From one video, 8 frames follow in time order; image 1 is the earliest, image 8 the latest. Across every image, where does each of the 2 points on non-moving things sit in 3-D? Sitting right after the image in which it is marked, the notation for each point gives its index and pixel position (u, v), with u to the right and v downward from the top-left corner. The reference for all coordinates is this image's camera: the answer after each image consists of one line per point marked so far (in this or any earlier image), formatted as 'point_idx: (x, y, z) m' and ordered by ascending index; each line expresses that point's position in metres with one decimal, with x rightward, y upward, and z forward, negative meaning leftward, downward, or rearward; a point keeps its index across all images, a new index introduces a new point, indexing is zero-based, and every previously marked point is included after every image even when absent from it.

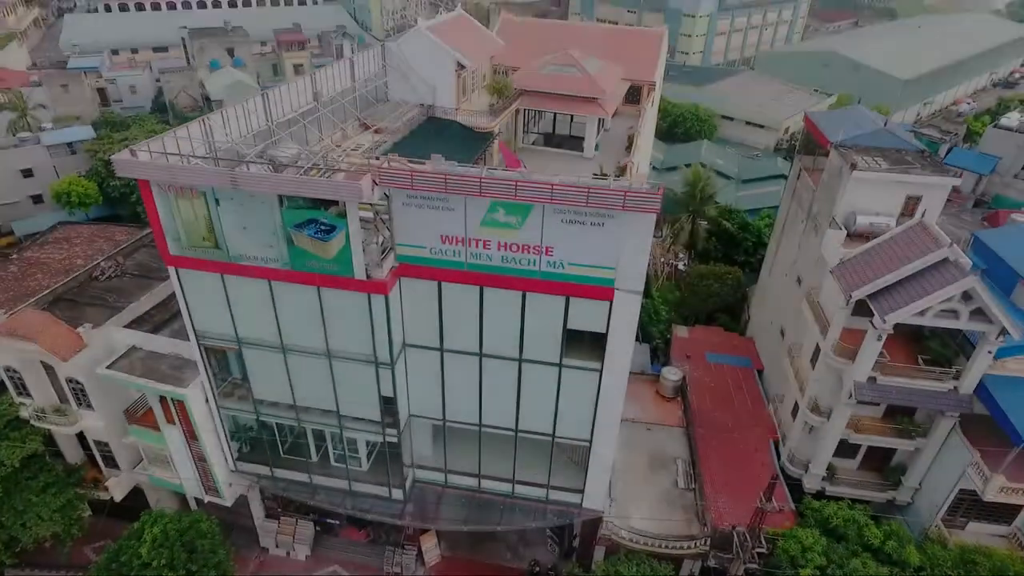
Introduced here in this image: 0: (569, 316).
0: (+1.5, -0.8, +16.4) m
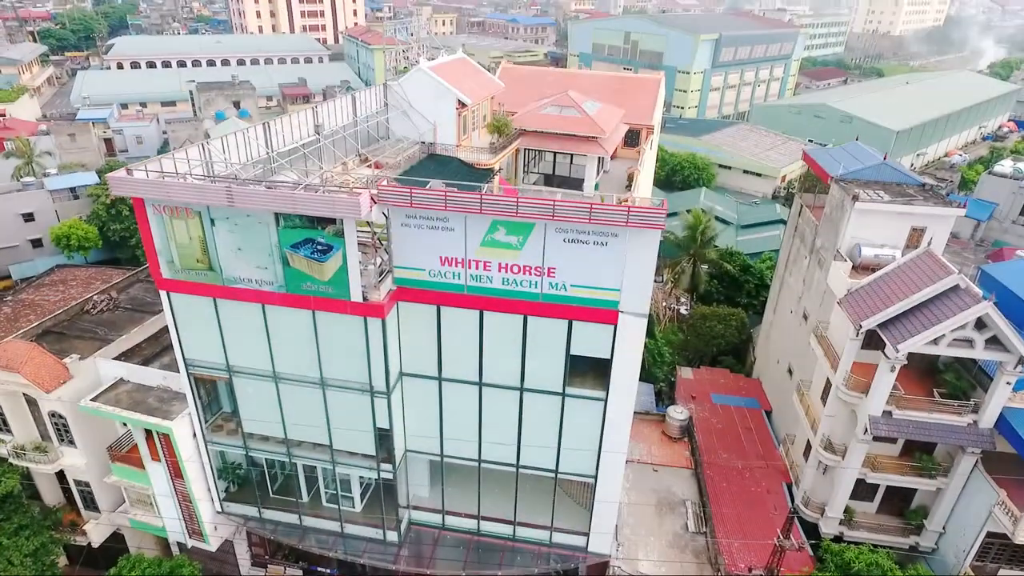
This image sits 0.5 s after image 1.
0: (+1.5, -1.4, +15.8) m
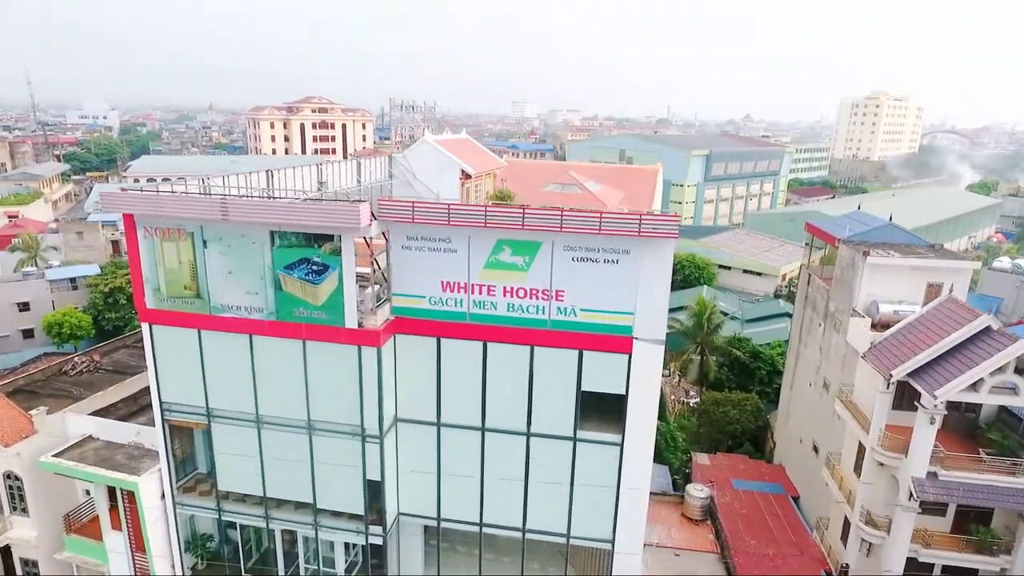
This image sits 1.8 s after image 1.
0: (+1.7, -2.1, +14.5) m
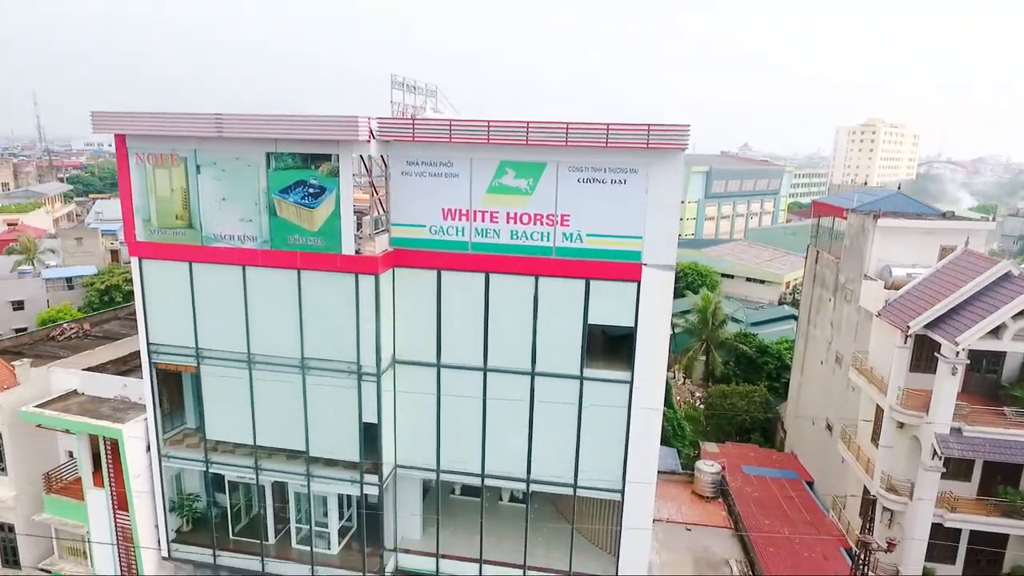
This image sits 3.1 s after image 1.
0: (+1.7, -0.4, +13.9) m
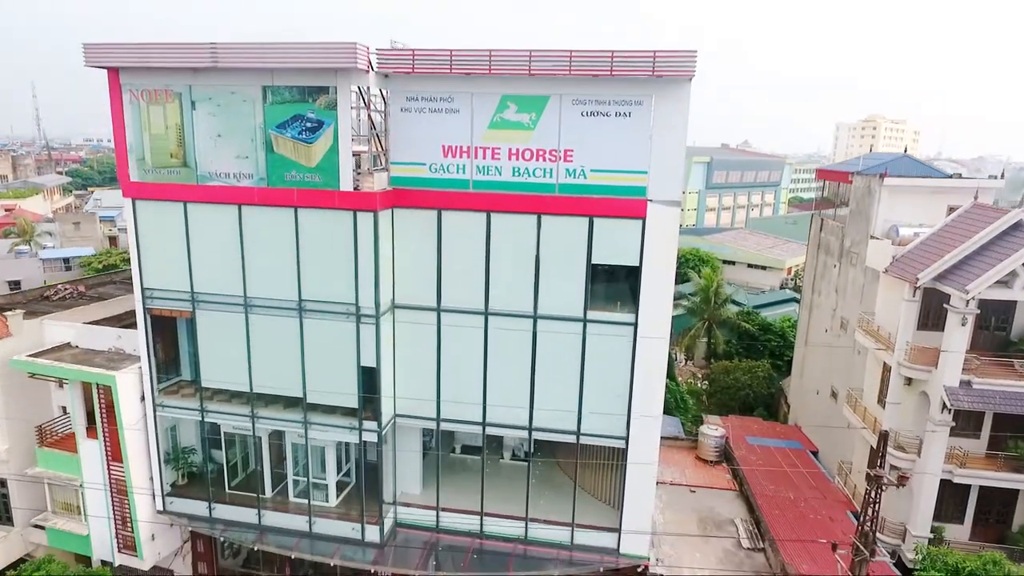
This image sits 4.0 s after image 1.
0: (+1.8, +1.0, +13.6) m
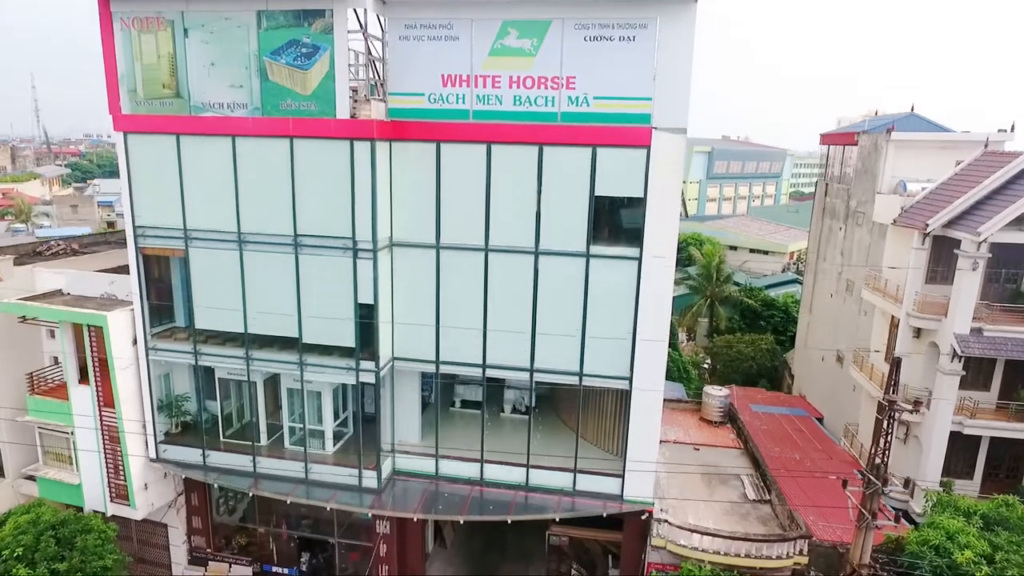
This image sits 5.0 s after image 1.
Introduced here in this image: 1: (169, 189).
0: (+1.8, +2.4, +13.2) m
1: (-7.9, +2.3, +14.2) m
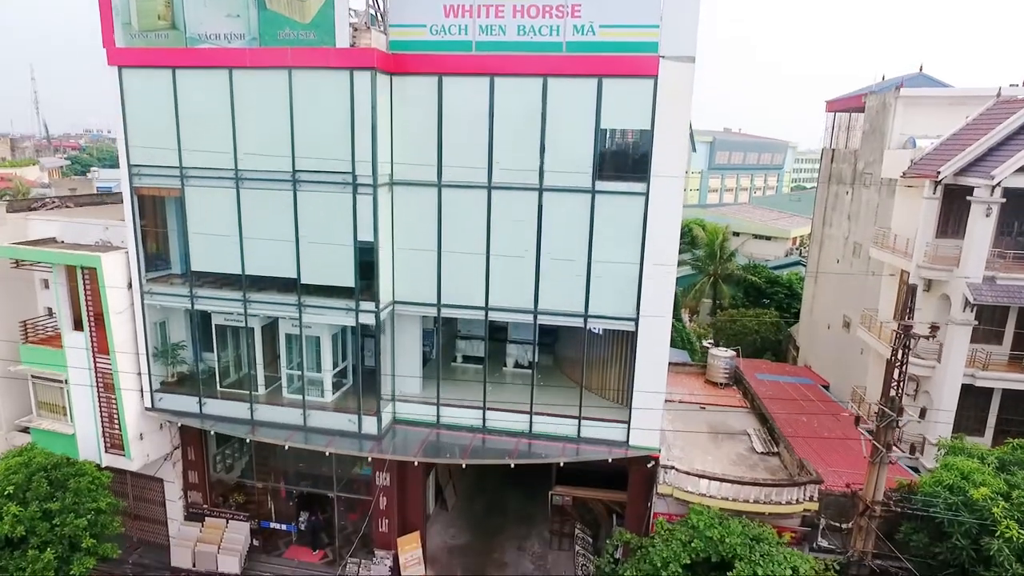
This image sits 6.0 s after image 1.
0: (+1.9, +3.8, +12.9) m
1: (-7.8, +3.6, +13.9) m
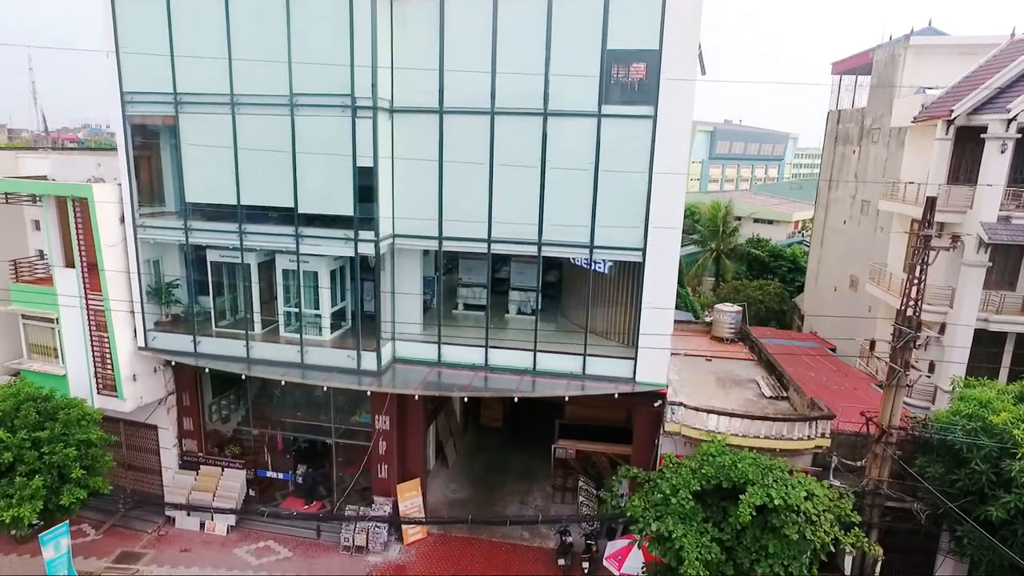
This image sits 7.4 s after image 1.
0: (+2.0, +5.4, +12.5) m
1: (-7.7, +5.2, +13.5) m
